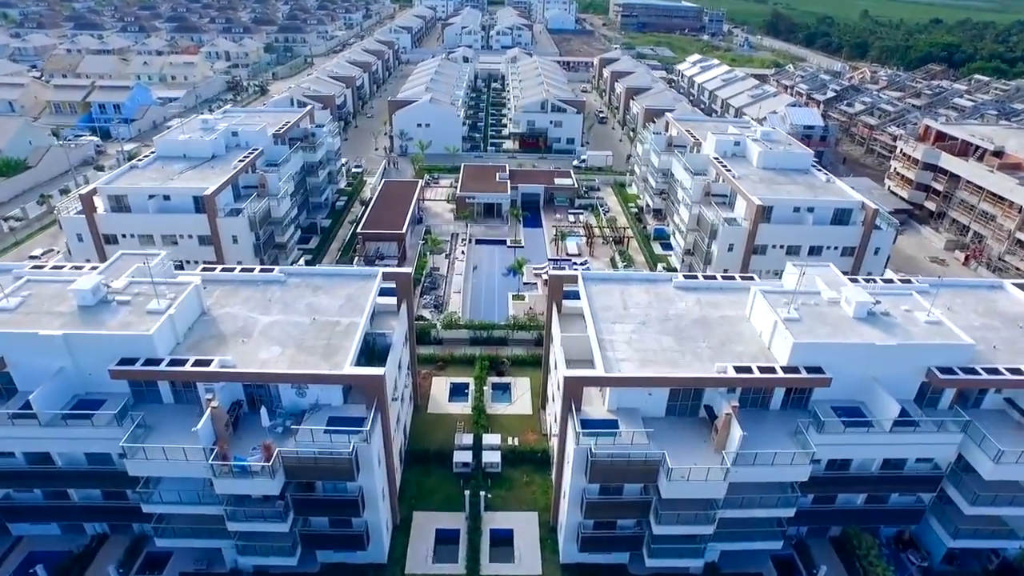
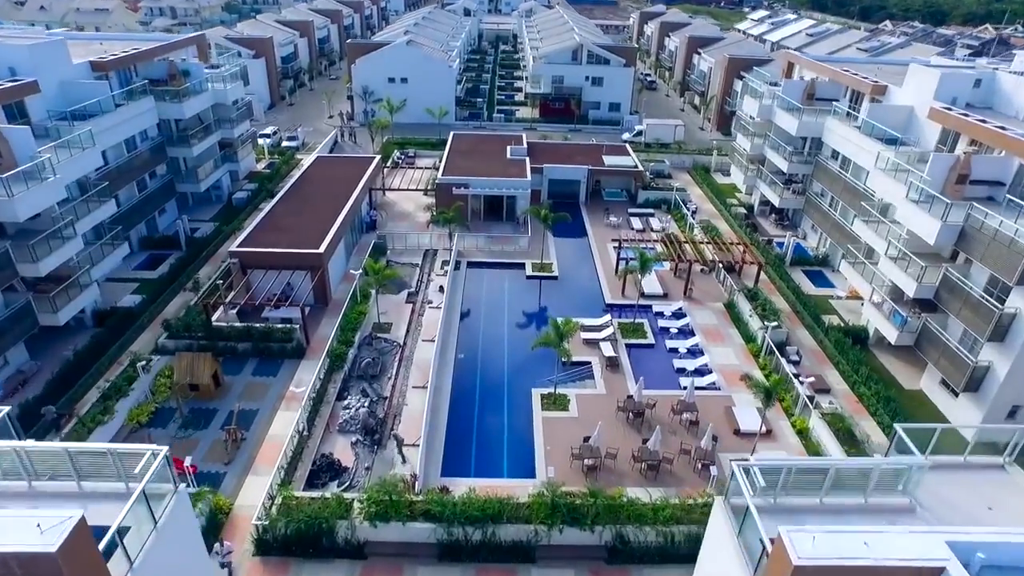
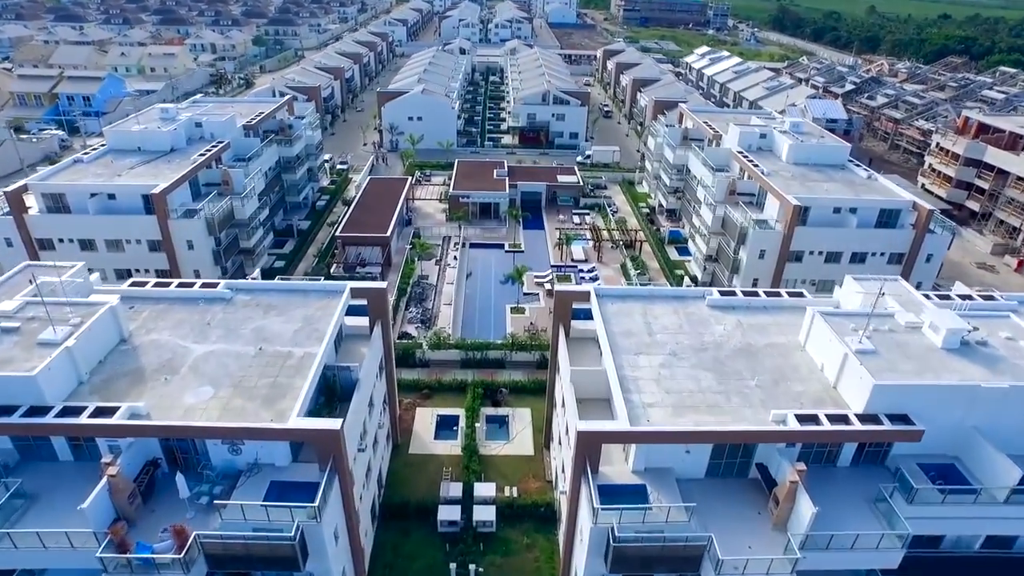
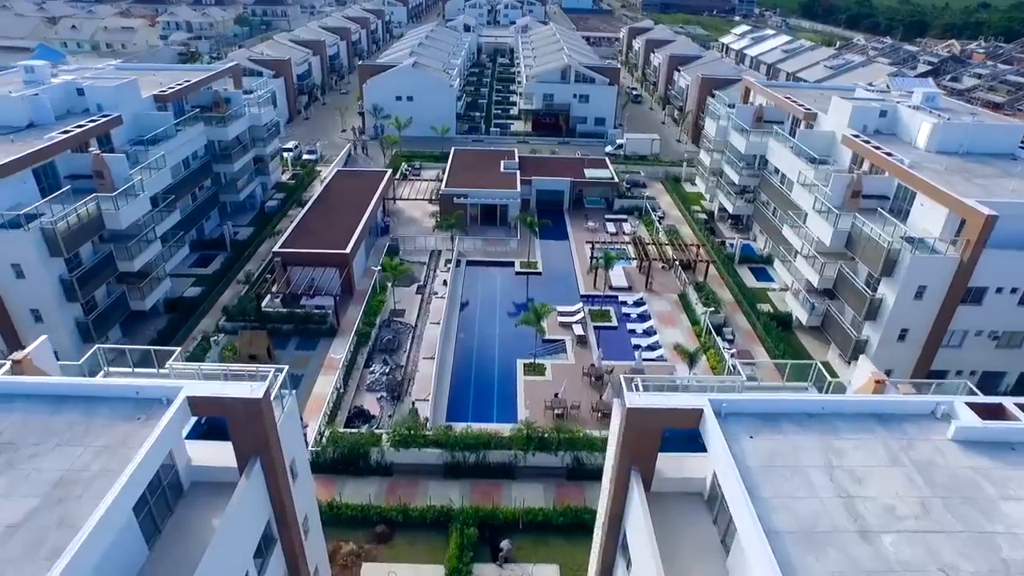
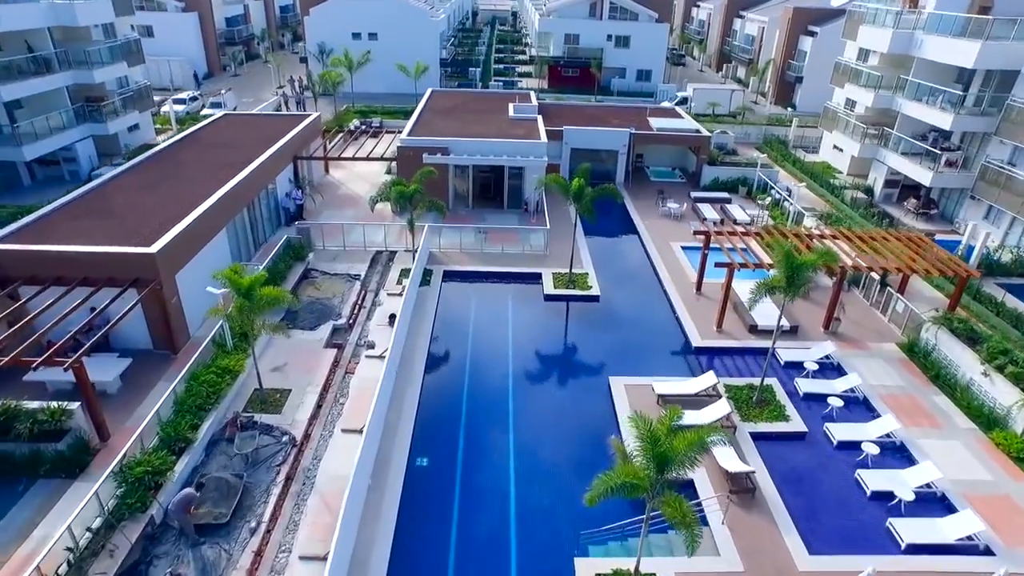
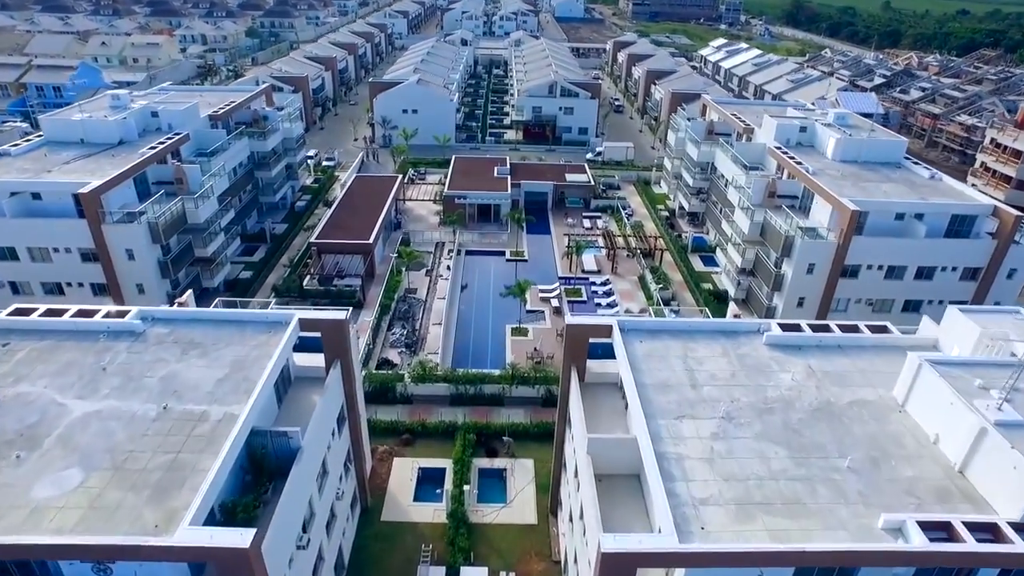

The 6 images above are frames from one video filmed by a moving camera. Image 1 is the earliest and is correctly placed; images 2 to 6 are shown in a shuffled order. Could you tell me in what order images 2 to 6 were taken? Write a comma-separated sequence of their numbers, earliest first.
3, 6, 4, 2, 5
